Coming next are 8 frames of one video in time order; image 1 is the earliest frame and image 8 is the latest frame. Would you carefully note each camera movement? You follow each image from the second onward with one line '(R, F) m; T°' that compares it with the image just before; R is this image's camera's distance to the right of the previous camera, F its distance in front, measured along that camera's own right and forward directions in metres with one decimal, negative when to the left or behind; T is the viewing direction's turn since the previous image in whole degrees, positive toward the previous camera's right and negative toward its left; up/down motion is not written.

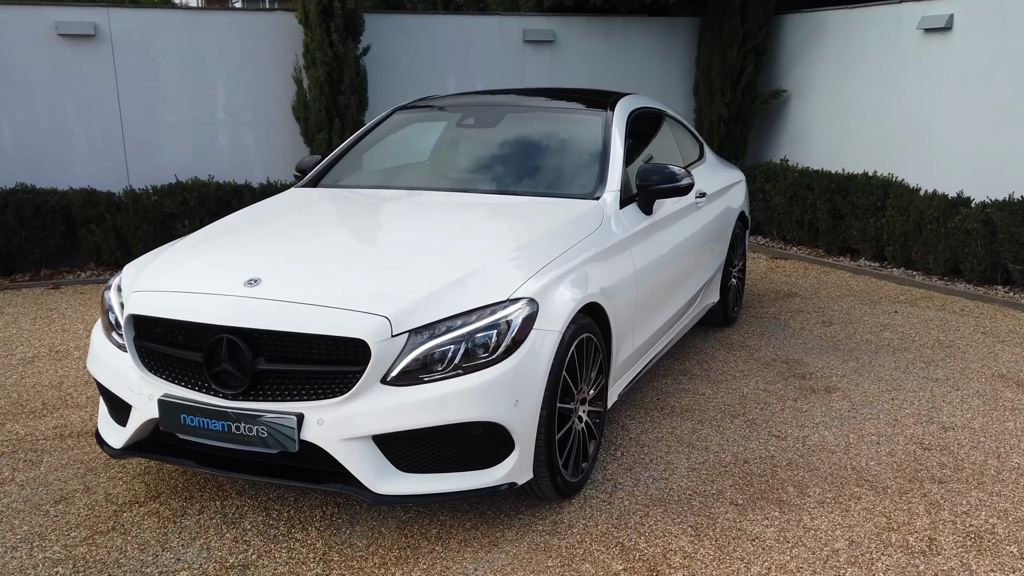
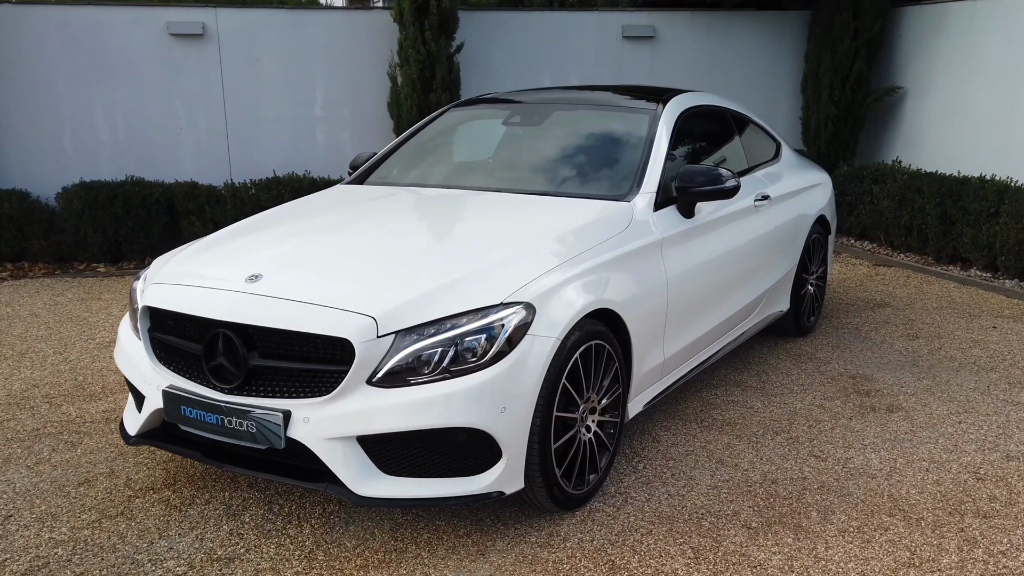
(+0.4, +0.1) m; -8°
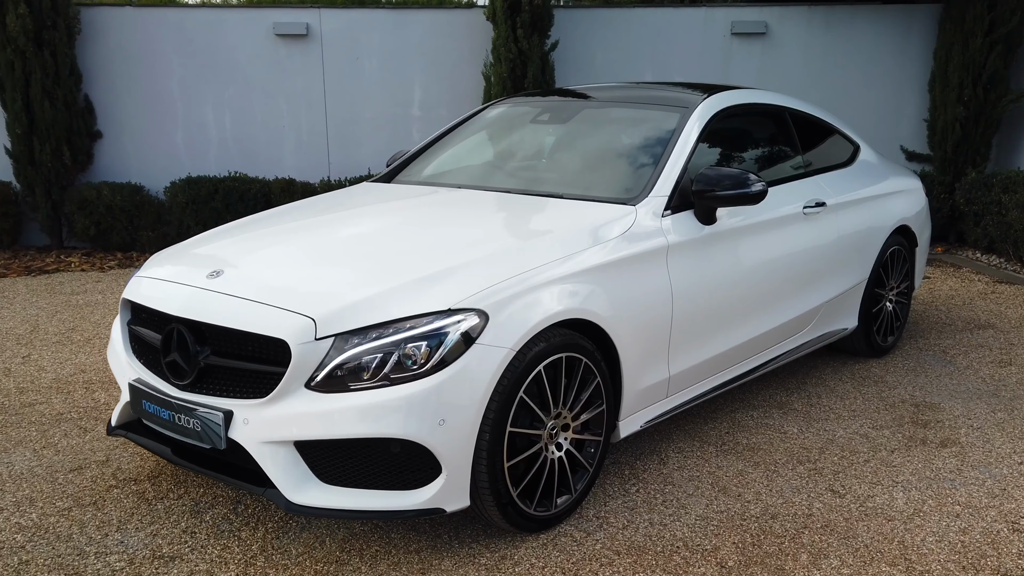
(+0.5, +0.2) m; -9°
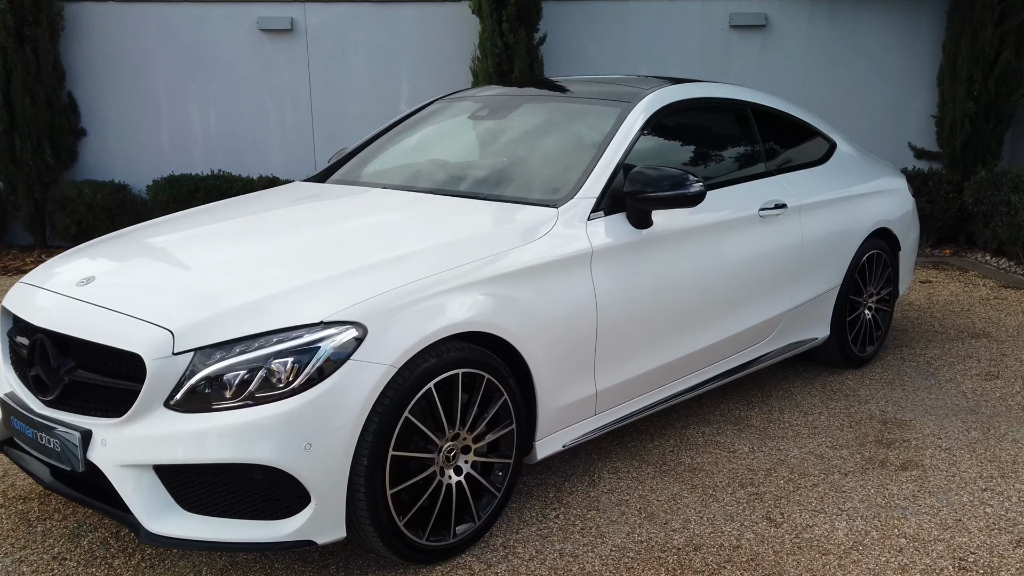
(+0.4, +0.2) m; -2°
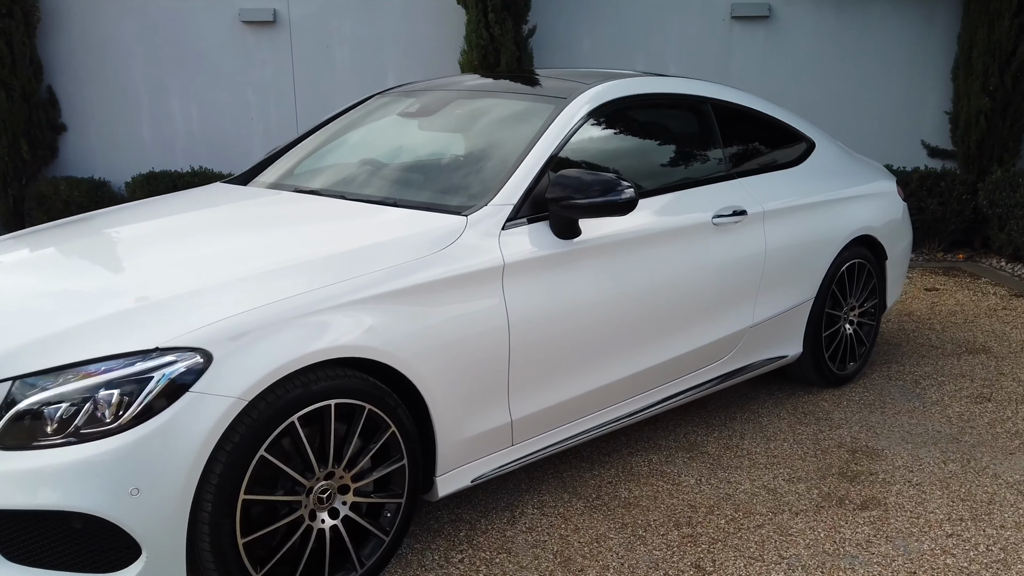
(+0.3, +0.3) m; -2°
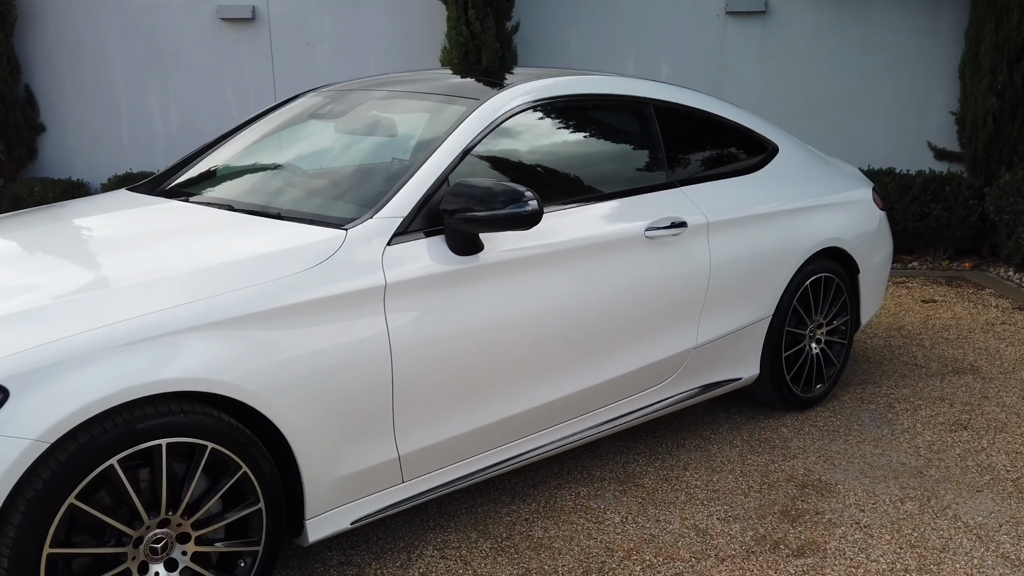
(+0.4, +0.3) m; -2°
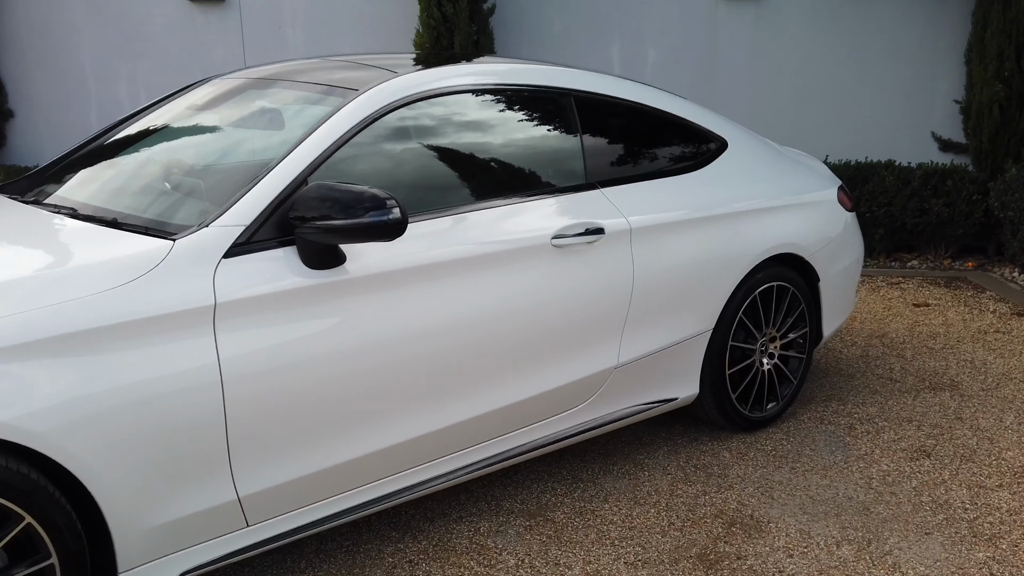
(+0.4, +0.3) m; -2°
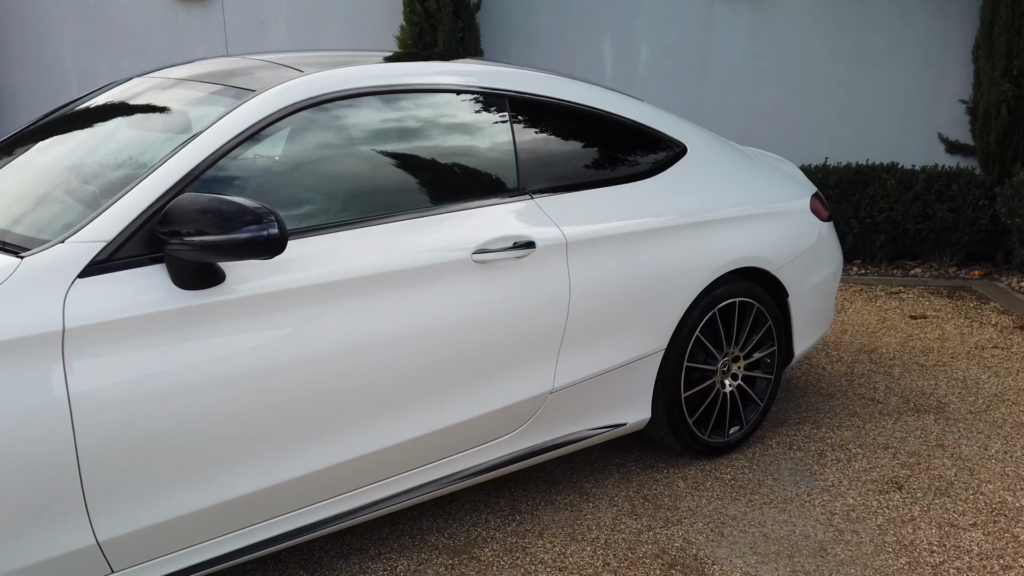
(+0.3, +0.2) m; -2°
